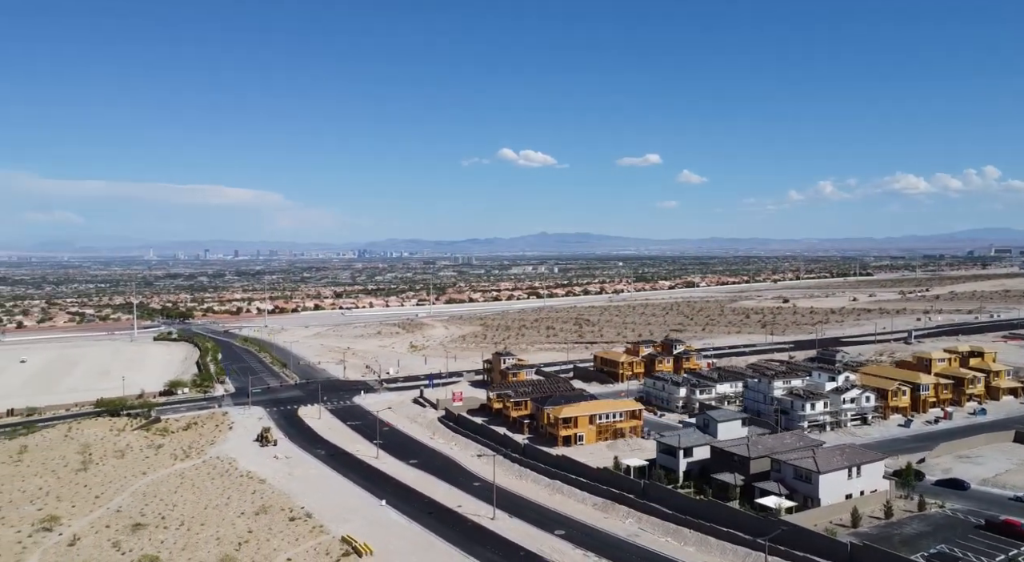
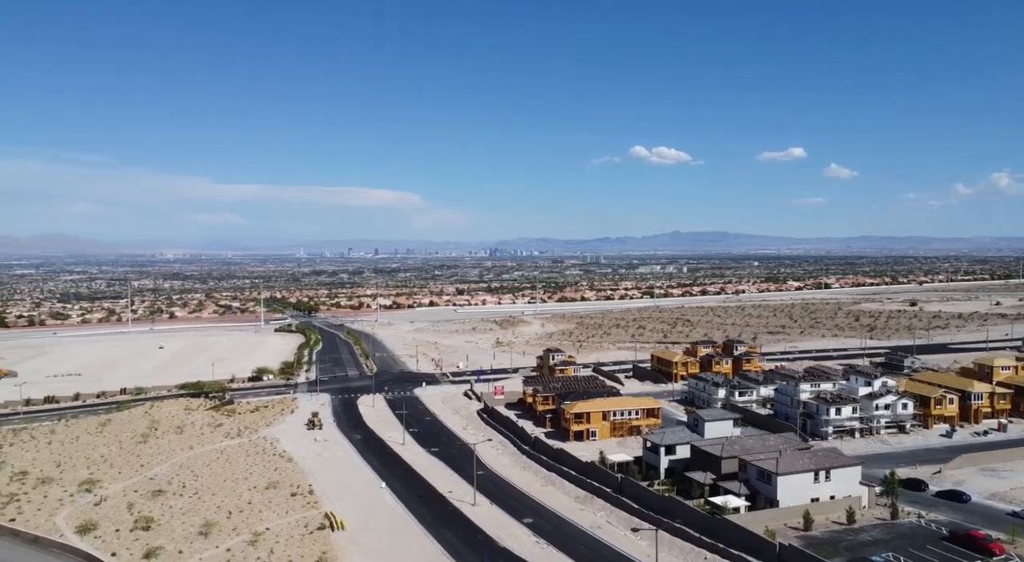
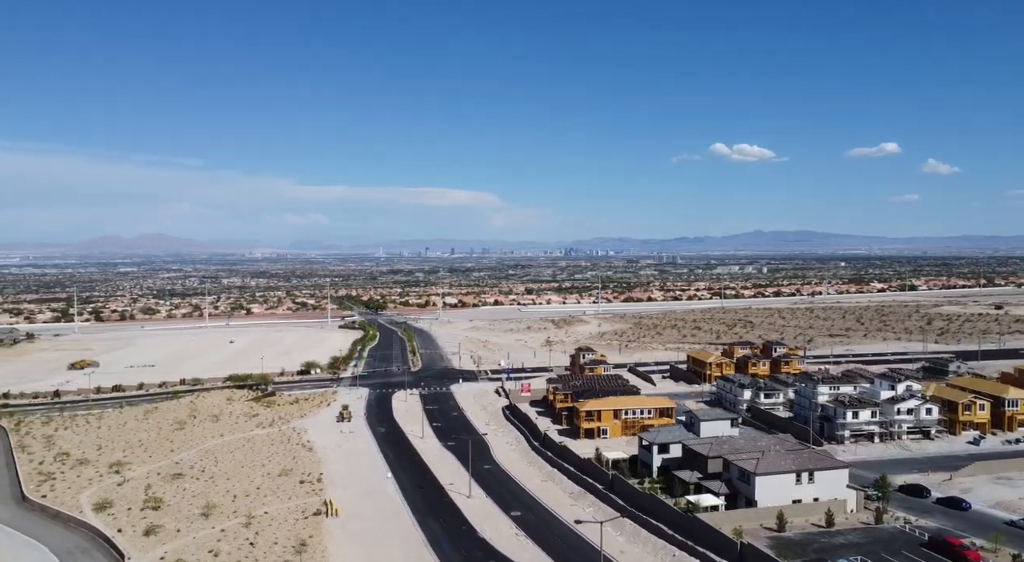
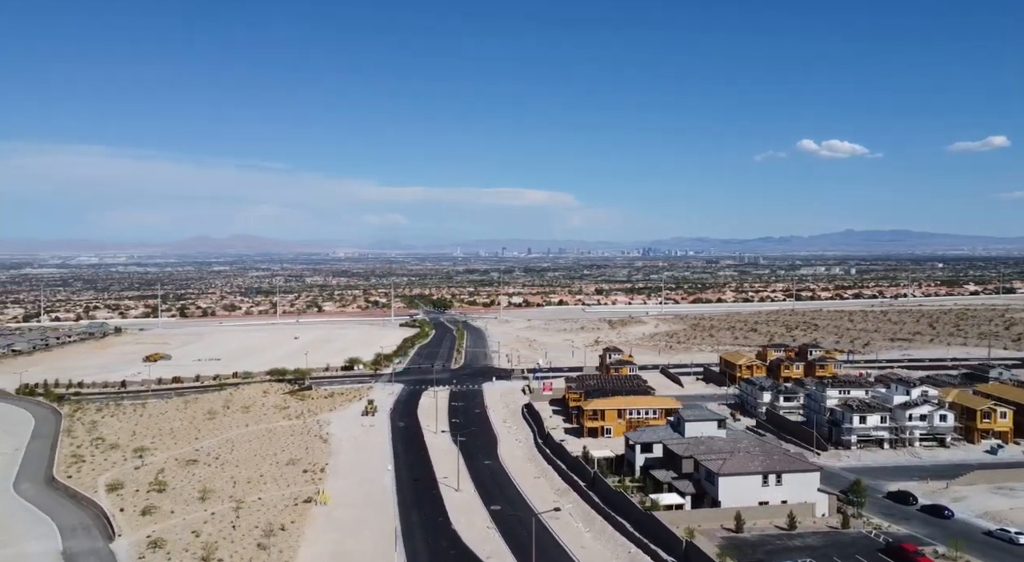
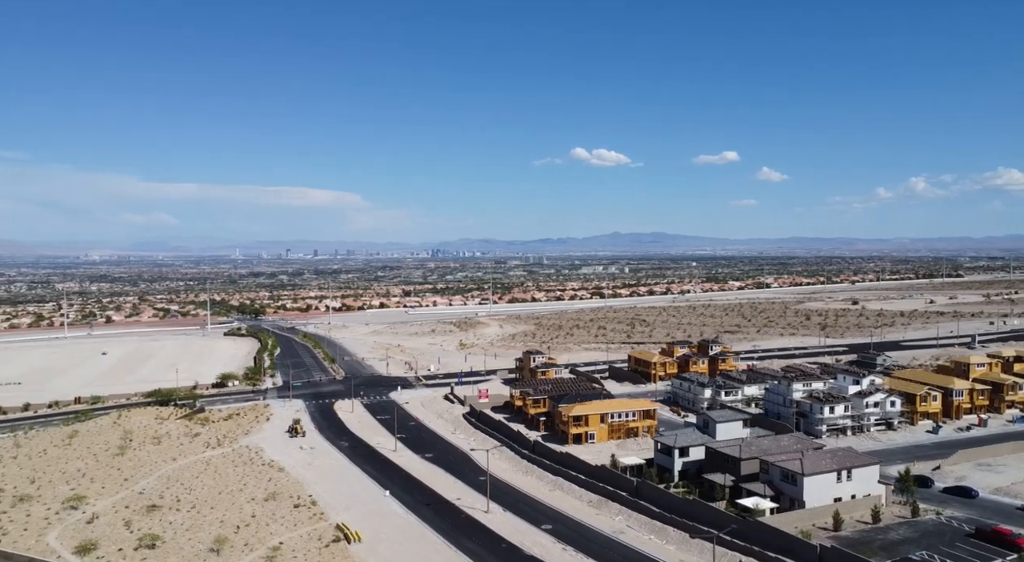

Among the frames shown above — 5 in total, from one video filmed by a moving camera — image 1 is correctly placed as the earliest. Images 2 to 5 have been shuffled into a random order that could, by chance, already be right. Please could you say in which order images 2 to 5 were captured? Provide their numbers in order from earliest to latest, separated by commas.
5, 2, 3, 4
